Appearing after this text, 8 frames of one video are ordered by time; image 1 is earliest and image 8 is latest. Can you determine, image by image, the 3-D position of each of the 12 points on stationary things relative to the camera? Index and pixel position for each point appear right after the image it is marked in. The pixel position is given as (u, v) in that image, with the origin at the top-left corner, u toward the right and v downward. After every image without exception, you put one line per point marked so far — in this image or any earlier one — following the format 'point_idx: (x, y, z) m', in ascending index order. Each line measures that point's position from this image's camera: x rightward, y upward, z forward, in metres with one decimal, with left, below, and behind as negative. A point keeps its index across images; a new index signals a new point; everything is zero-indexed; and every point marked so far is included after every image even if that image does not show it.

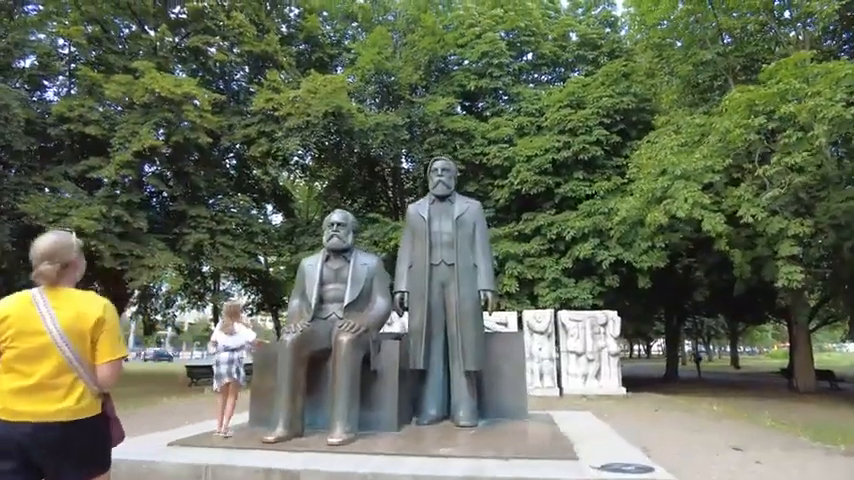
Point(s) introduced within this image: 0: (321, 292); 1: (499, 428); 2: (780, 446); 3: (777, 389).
0: (-1.0, -0.5, +5.3) m
1: (+0.7, -1.9, +5.4) m
2: (+3.6, -2.1, +5.6) m
3: (+11.1, -4.7, +17.2) m
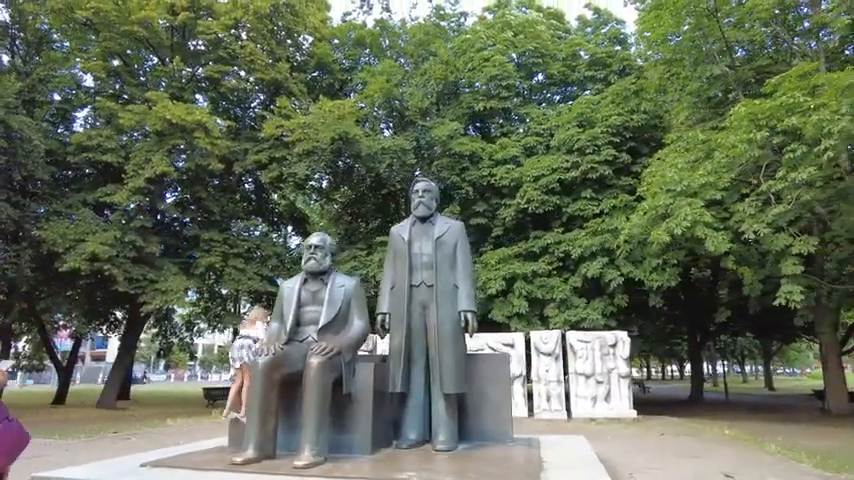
0: (-1.2, -0.7, +5.3) m
1: (+0.5, -2.1, +5.3) m
2: (+3.4, -2.3, +5.4) m
3: (+11.6, -5.2, +16.4) m
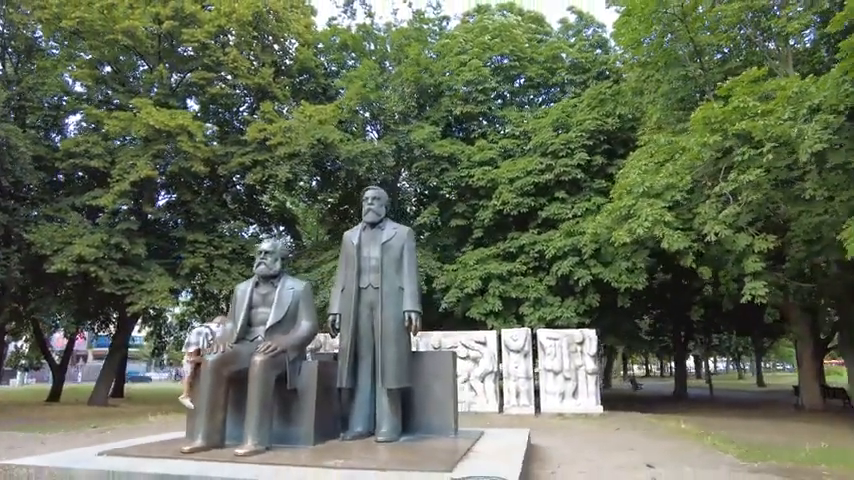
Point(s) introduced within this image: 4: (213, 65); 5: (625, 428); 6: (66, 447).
0: (-1.9, -0.8, +5.7) m
1: (-0.1, -2.1, +5.7) m
2: (+2.8, -2.4, +5.7) m
3: (+11.1, -5.2, +16.8) m
4: (-6.0, +4.9, +15.2) m
5: (+3.3, -3.1, +9.1) m
6: (-4.1, -2.3, +6.1) m
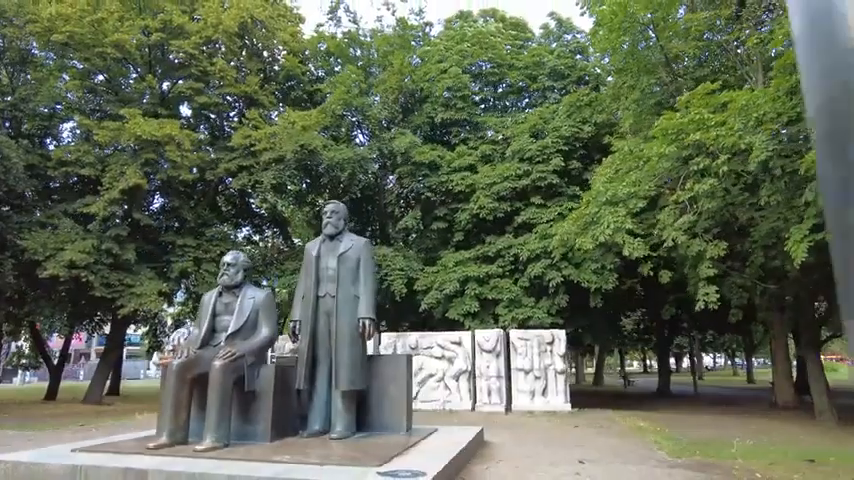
0: (-2.4, -0.9, +6.2) m
1: (-0.7, -2.3, +6.2) m
2: (+2.3, -2.5, +6.2) m
3: (+10.6, -5.2, +17.2) m
4: (-6.5, +4.8, +15.7) m
5: (+2.8, -3.3, +9.6) m
6: (-4.6, -2.5, +6.6) m
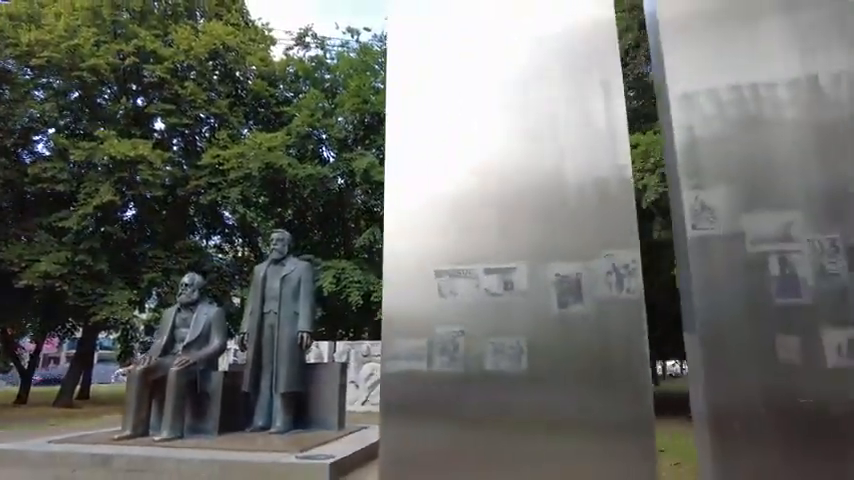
0: (-3.4, -1.3, +7.3) m
1: (-1.7, -2.6, +7.3) m
2: (+1.2, -2.9, +7.5) m
3: (+9.1, -5.8, +18.7) m
4: (-7.8, +4.4, +16.7) m
5: (+1.6, -3.7, +10.9) m
6: (-5.6, -2.8, +7.6) m
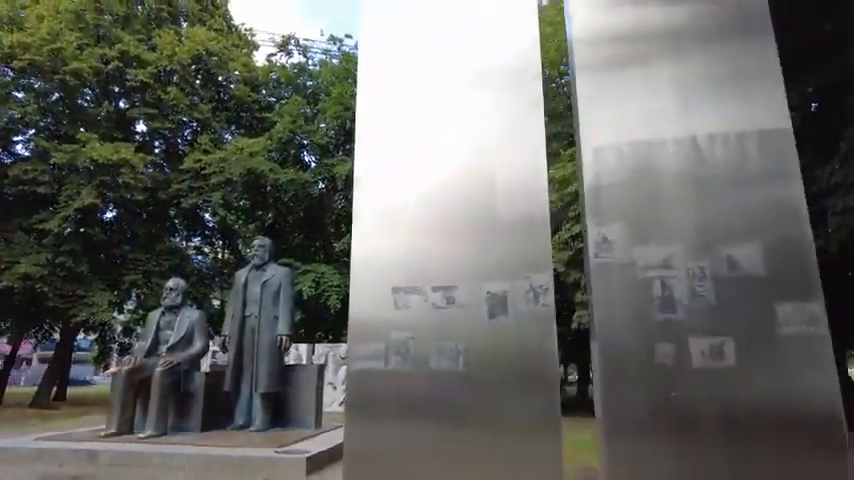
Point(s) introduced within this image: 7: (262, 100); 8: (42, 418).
0: (-3.8, -1.4, +7.7) m
1: (-2.1, -2.7, +7.7) m
2: (+0.8, -3.0, +8.0) m
3: (+8.3, -6.1, +19.5) m
4: (-8.4, +4.3, +16.9) m
5: (+1.1, -3.8, +11.4) m
6: (-6.1, -2.9, +7.9) m
7: (-5.8, +4.8, +18.8) m
8: (-10.2, -4.7, +14.4) m
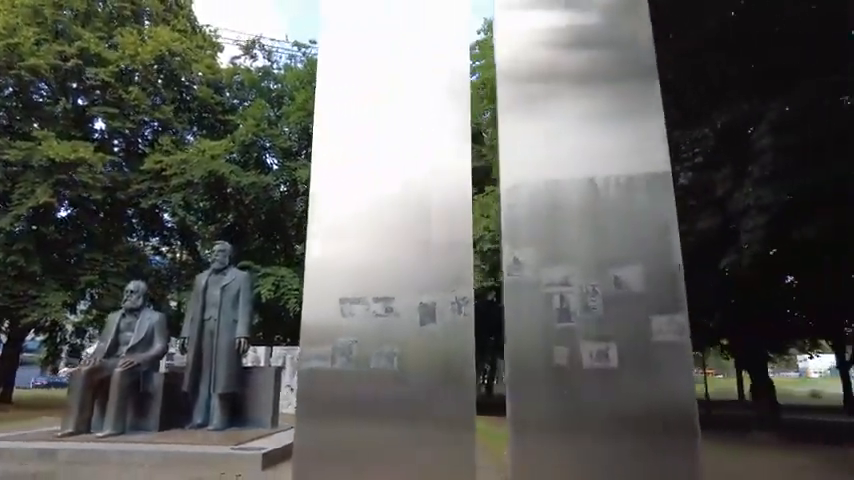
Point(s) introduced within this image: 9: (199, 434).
0: (-4.5, -1.4, +7.8) m
1: (-2.8, -2.8, +8.0) m
2: (+0.1, -3.2, +8.4) m
3: (+6.7, -6.4, +20.4) m
4: (-9.6, +4.3, +16.8) m
5: (+0.1, -4.0, +11.8) m
6: (-6.8, -2.9, +7.9) m
7: (-7.1, +4.7, +18.9) m
8: (-11.3, -4.7, +14.1) m
9: (-3.2, -2.7, +7.7) m
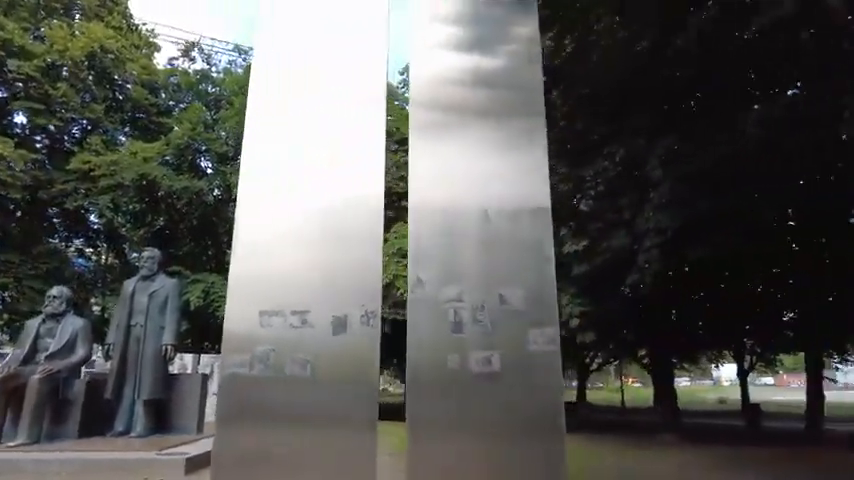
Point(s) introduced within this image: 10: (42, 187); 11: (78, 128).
0: (-5.5, -1.5, +7.7) m
1: (-3.9, -2.9, +8.0) m
2: (-1.1, -3.3, +8.7) m
3: (+4.1, -6.9, +21.3) m
4: (-11.4, +4.3, +16.1) m
5: (-1.4, -4.2, +12.1) m
6: (-7.8, -2.9, +7.5) m
7: (-9.1, +4.6, +18.5) m
8: (-13.1, -4.6, +13.1) m
9: (-4.3, -2.8, +7.7) m
10: (-11.0, +1.6, +15.6) m
11: (-10.9, +3.3, +16.9) m
